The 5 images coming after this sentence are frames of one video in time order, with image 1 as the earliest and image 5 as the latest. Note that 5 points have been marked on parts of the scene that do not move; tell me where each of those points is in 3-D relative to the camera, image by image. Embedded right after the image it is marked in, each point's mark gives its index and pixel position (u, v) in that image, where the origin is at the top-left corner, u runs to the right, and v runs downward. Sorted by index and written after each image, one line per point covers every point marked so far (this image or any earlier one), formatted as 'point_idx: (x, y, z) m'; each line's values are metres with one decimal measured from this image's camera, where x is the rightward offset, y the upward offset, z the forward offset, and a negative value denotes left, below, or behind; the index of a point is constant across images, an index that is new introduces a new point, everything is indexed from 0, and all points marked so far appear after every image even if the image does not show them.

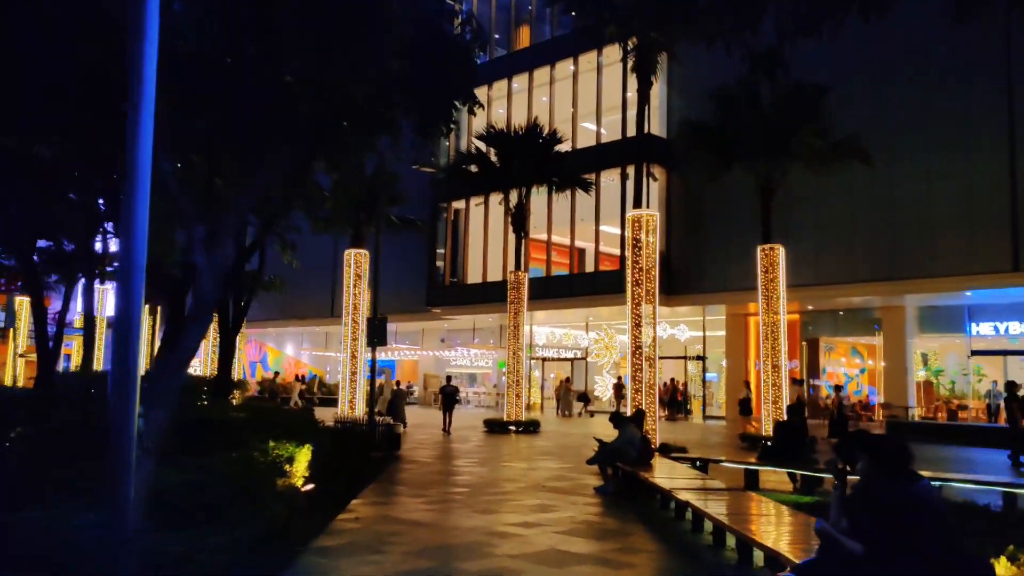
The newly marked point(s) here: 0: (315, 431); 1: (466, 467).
0: (-3.5, -2.5, +13.8) m
1: (-0.9, -3.4, +14.6) m
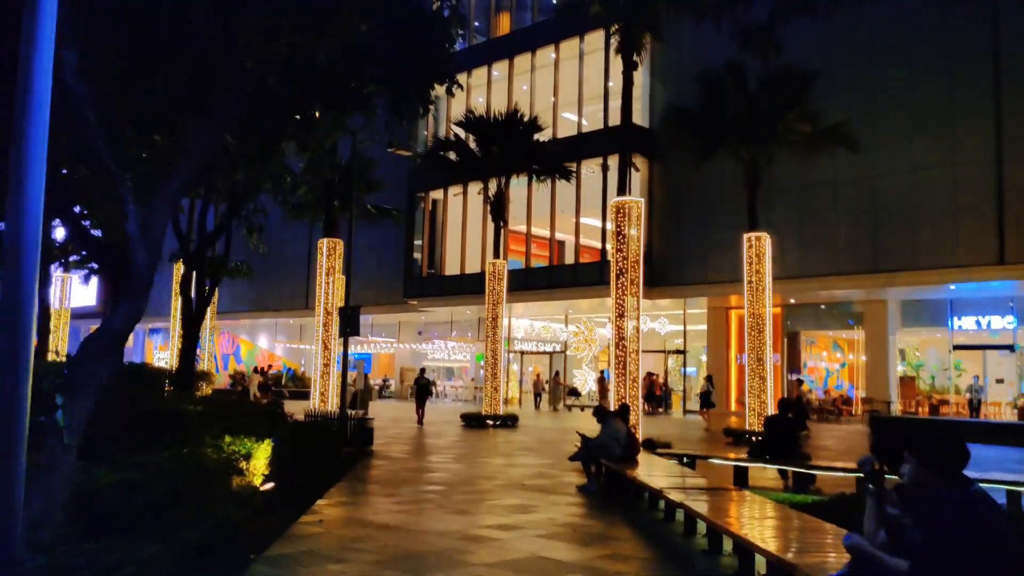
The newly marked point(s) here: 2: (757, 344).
0: (-3.9, -2.3, +13.1) m
1: (-1.3, -3.1, +13.9) m
2: (+6.1, -1.4, +19.4) m
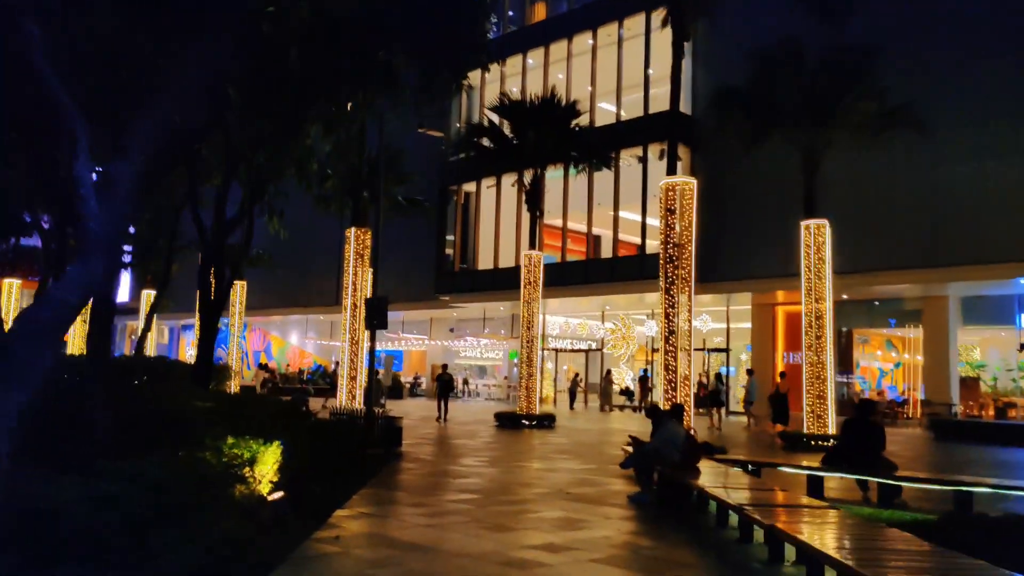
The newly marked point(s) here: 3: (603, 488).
0: (-3.2, -2.1, +12.0) m
1: (-0.6, -2.9, +12.7) m
2: (+7.0, -1.2, +17.9) m
3: (+1.3, -2.8, +10.8) m
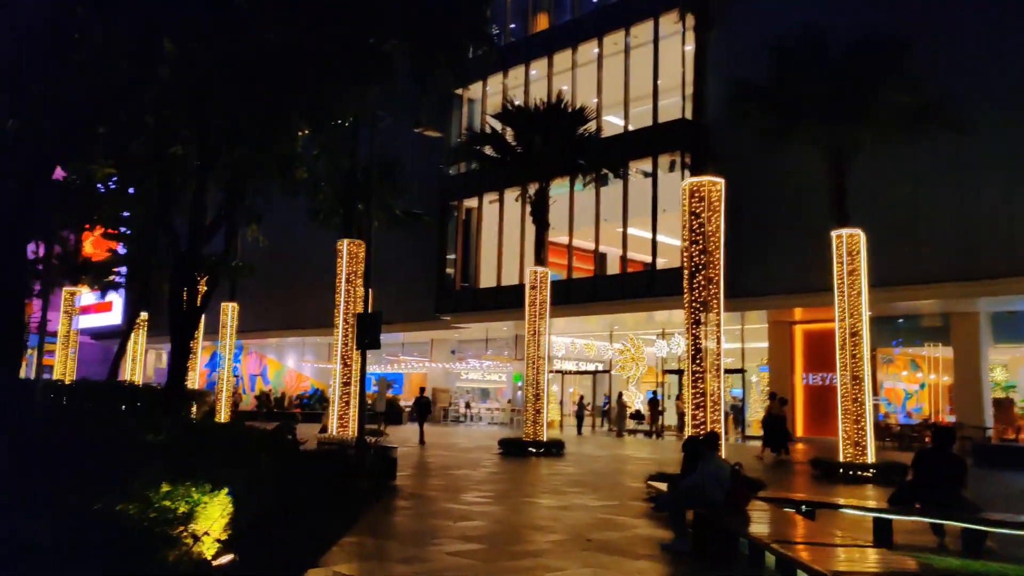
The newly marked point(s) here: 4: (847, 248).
0: (-3.1, -2.3, +10.4) m
1: (-0.5, -3.1, +11.1) m
2: (+7.1, -1.5, +16.3) m
3: (+1.4, -2.9, +9.2) m
4: (+7.1, +0.9, +16.6) m
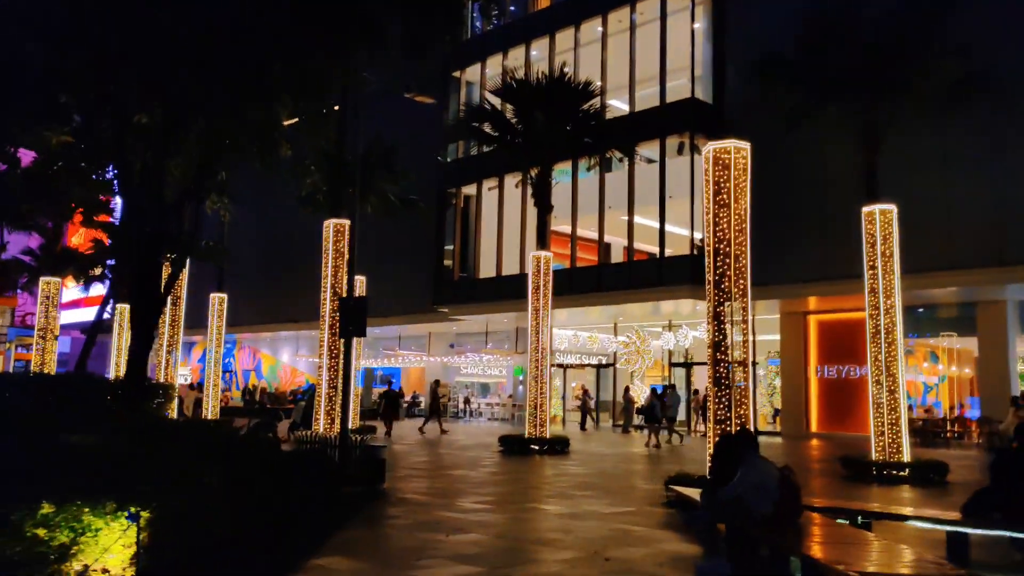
0: (-3.1, -2.0, +9.0) m
1: (-0.4, -2.8, +9.7) m
2: (+7.1, -1.2, +14.9) m
3: (+1.4, -2.6, +7.8) m
4: (+7.1, +1.2, +15.2) m
